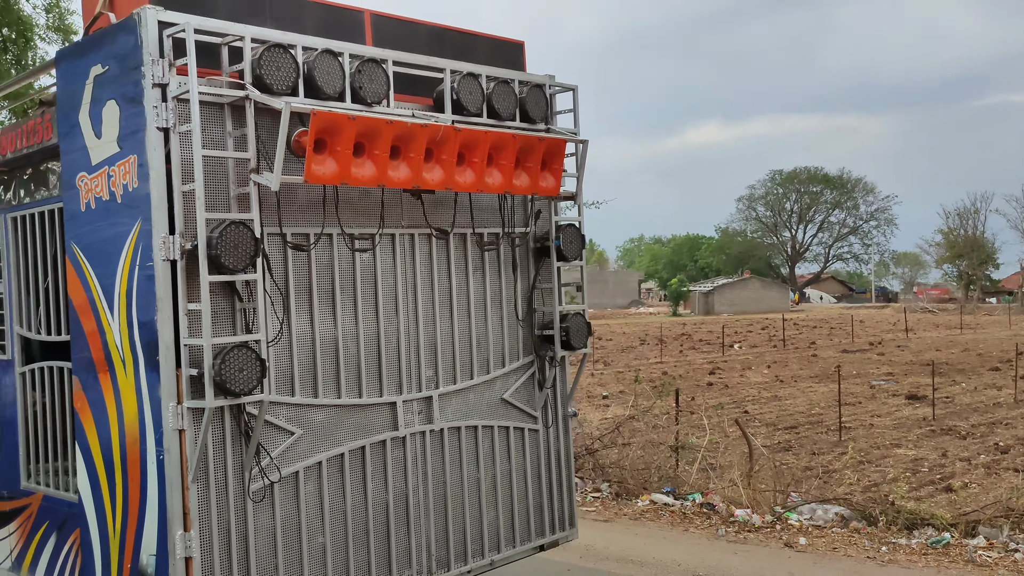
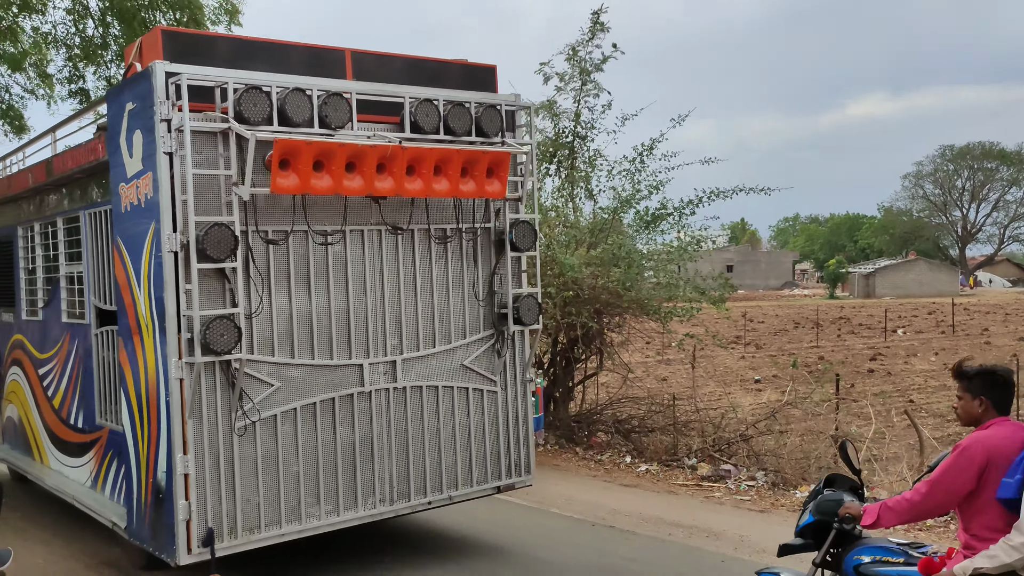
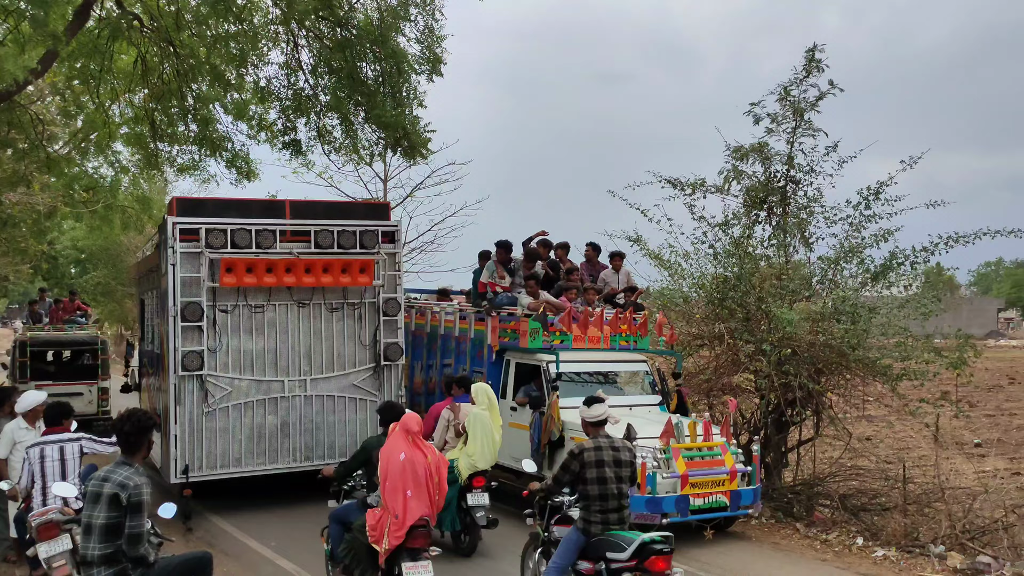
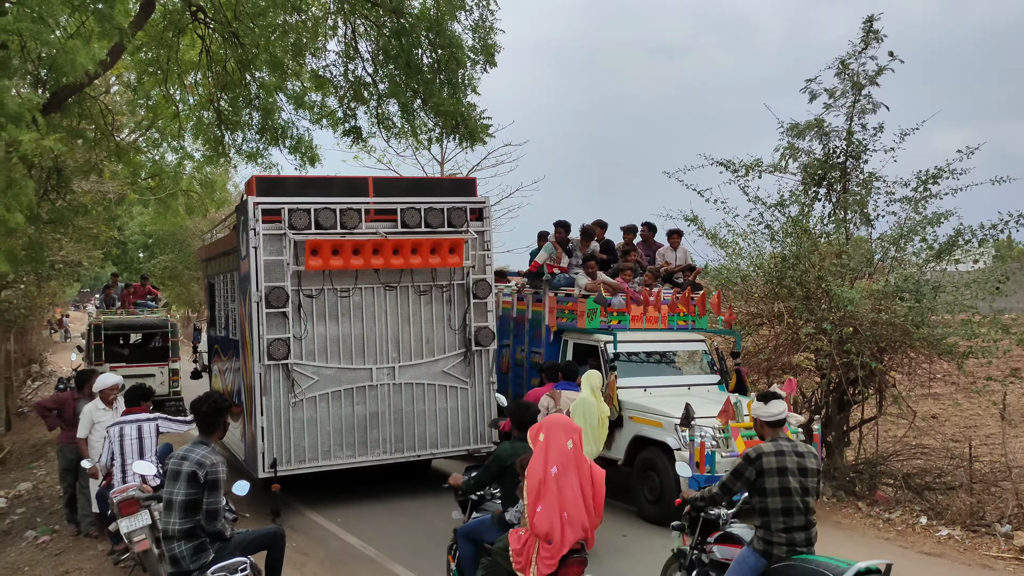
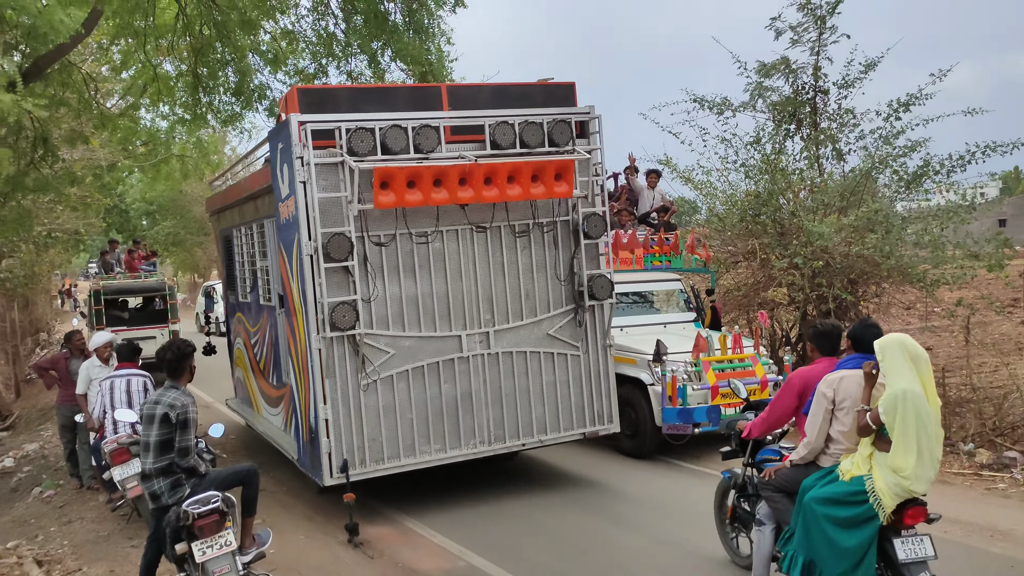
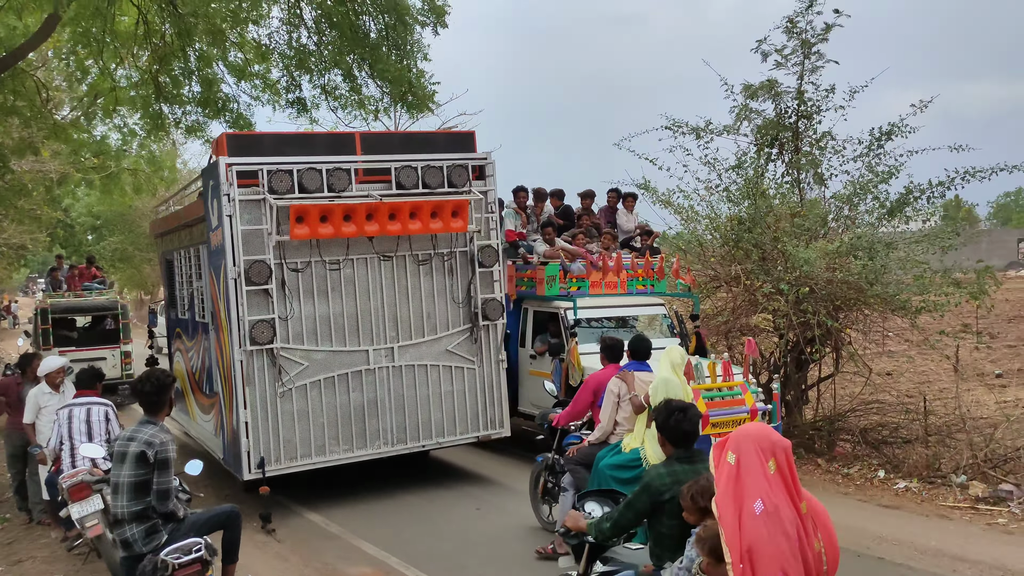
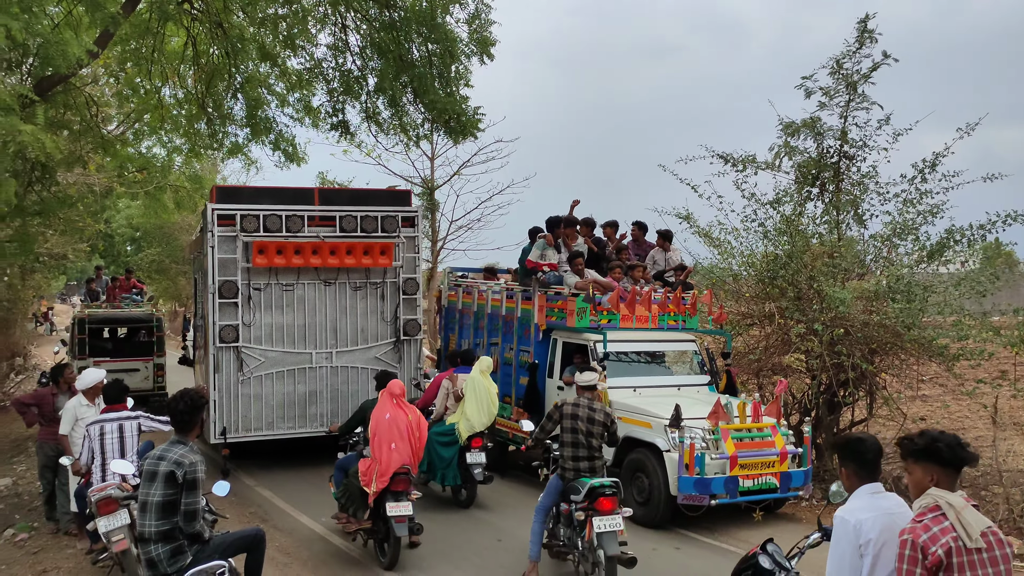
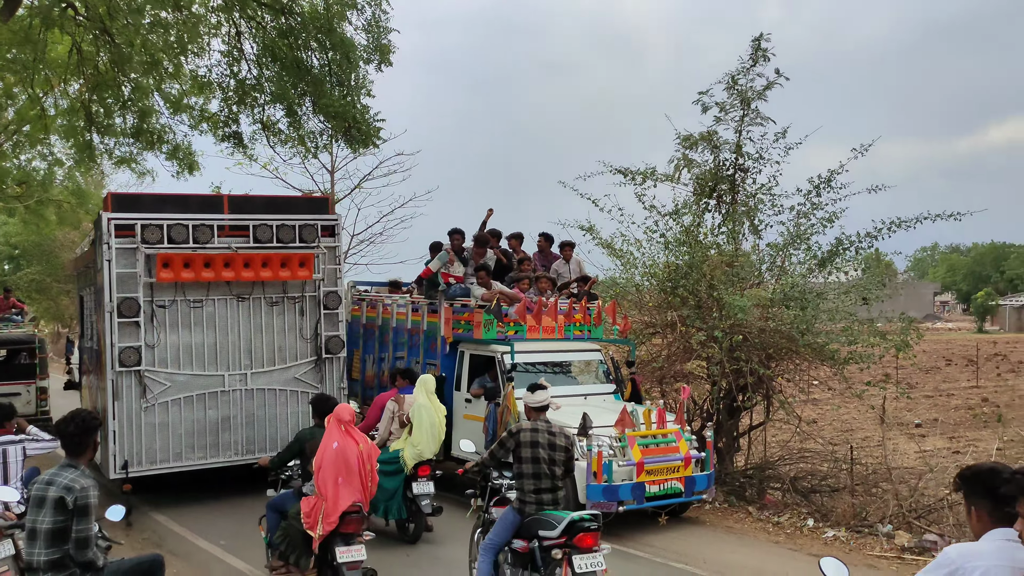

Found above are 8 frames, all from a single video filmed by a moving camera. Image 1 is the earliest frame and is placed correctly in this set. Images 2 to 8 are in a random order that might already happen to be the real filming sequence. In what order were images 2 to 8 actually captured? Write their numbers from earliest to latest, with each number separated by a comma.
2, 5, 6, 4, 3, 8, 7
